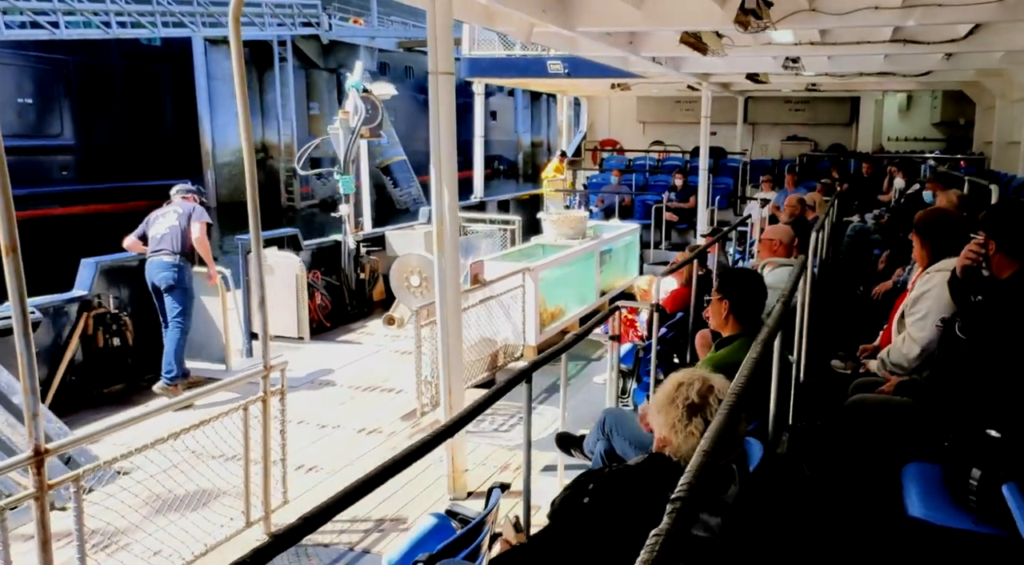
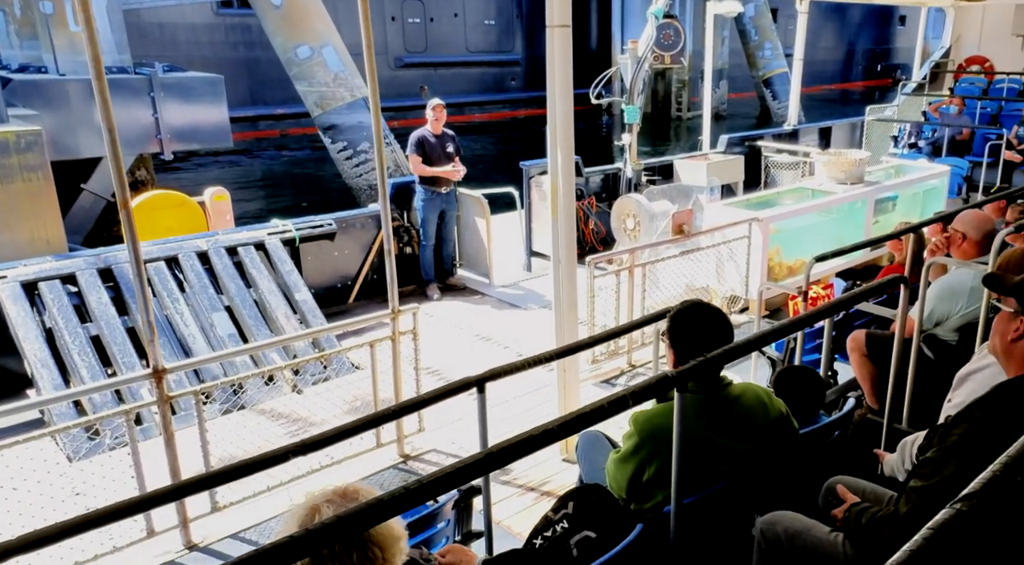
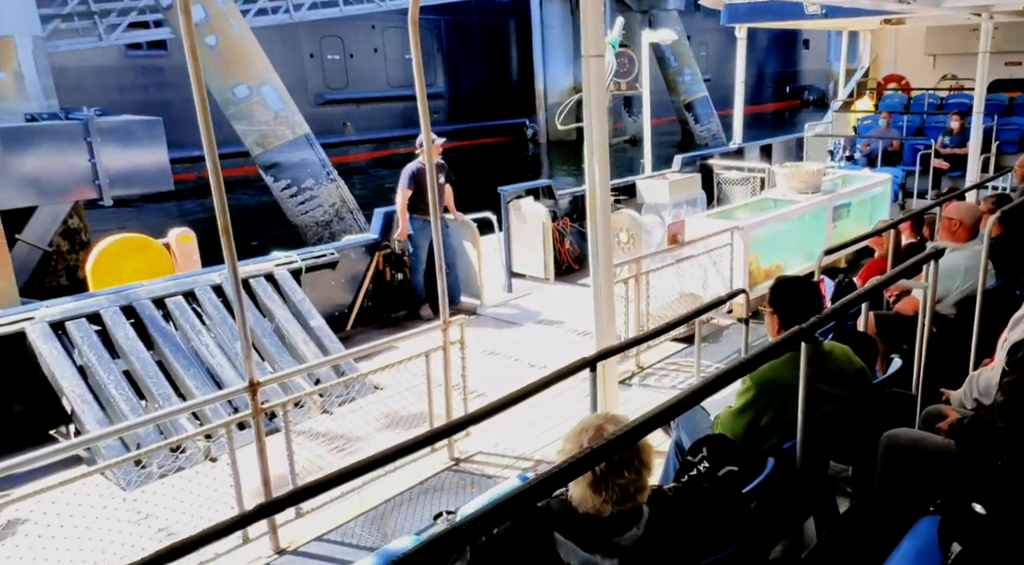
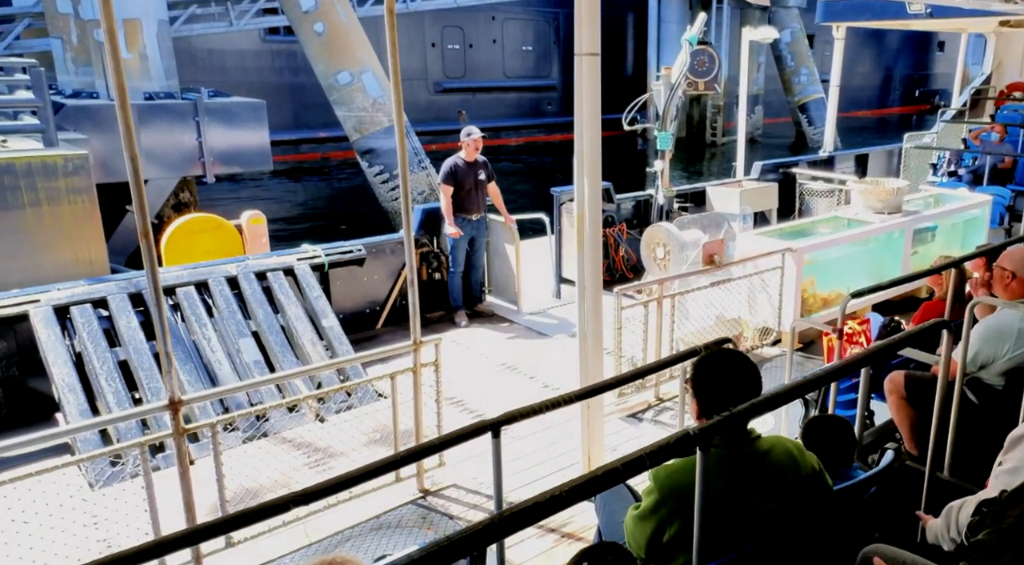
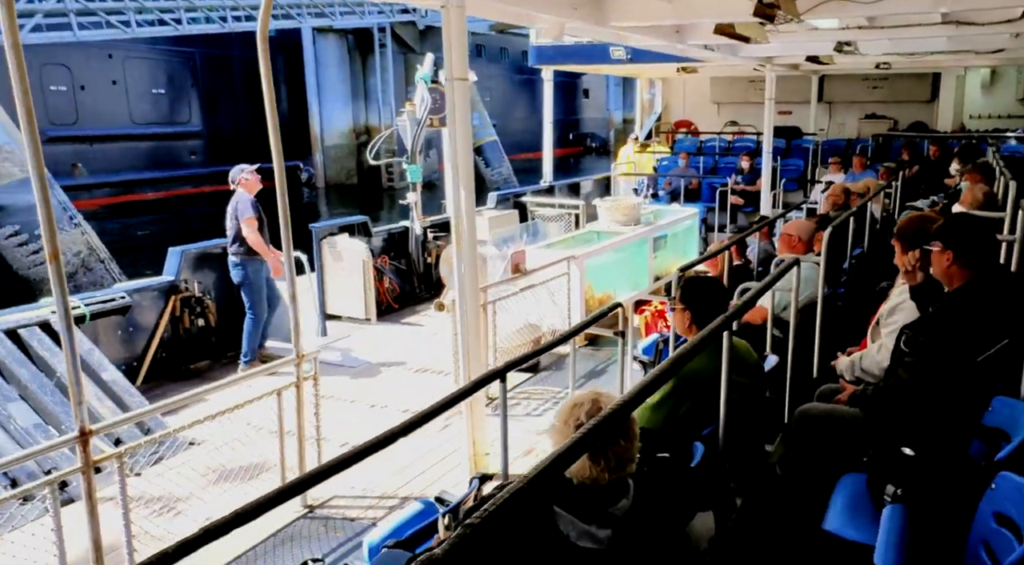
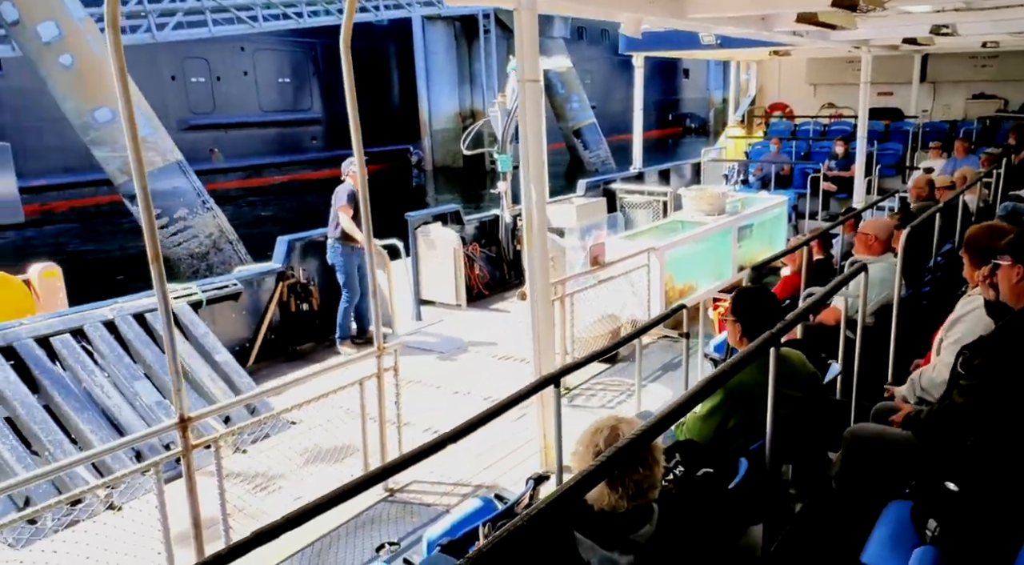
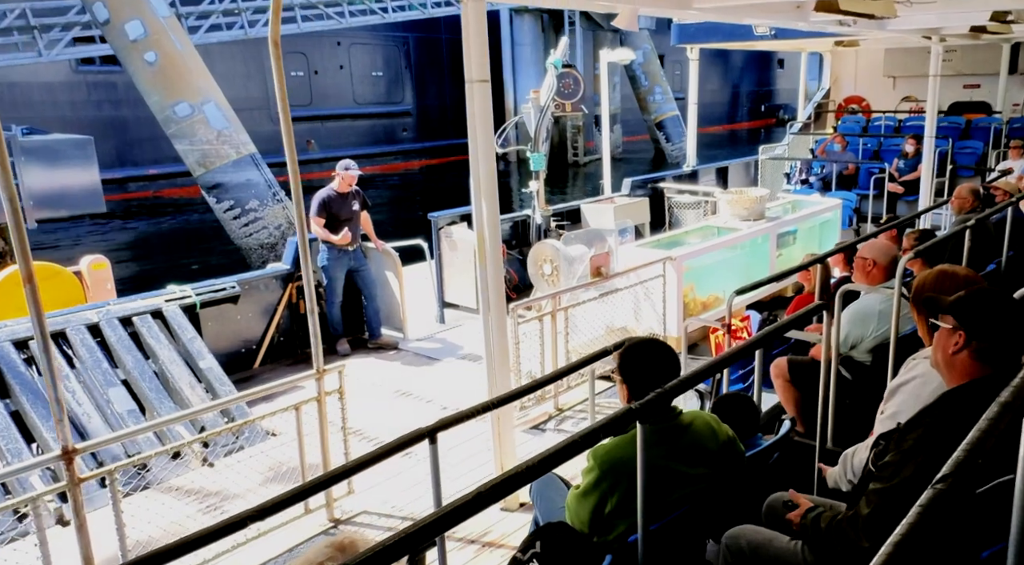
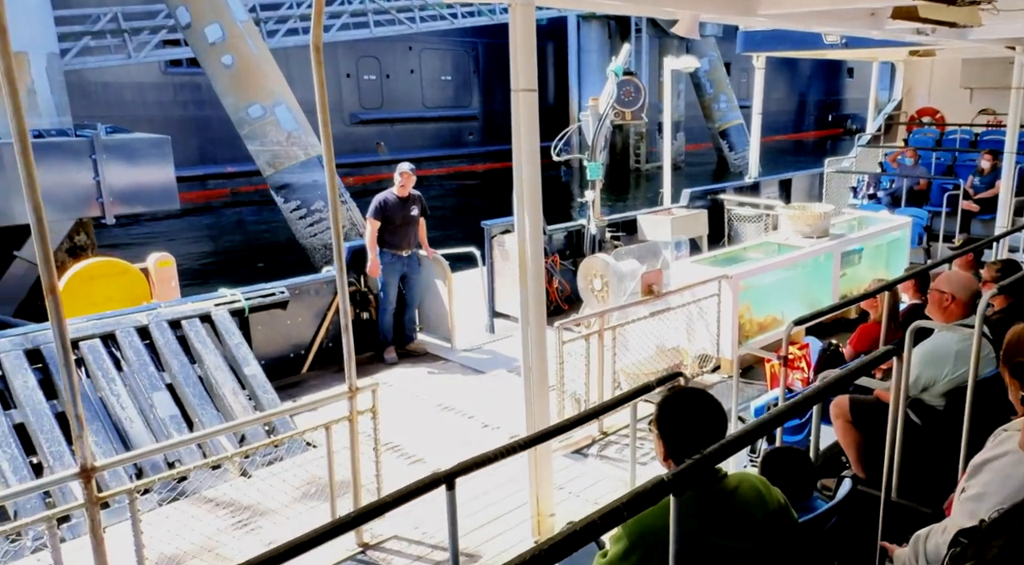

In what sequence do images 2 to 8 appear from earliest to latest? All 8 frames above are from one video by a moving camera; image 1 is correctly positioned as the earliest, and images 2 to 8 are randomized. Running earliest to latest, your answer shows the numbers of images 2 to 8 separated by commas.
5, 6, 3, 7, 8, 4, 2
